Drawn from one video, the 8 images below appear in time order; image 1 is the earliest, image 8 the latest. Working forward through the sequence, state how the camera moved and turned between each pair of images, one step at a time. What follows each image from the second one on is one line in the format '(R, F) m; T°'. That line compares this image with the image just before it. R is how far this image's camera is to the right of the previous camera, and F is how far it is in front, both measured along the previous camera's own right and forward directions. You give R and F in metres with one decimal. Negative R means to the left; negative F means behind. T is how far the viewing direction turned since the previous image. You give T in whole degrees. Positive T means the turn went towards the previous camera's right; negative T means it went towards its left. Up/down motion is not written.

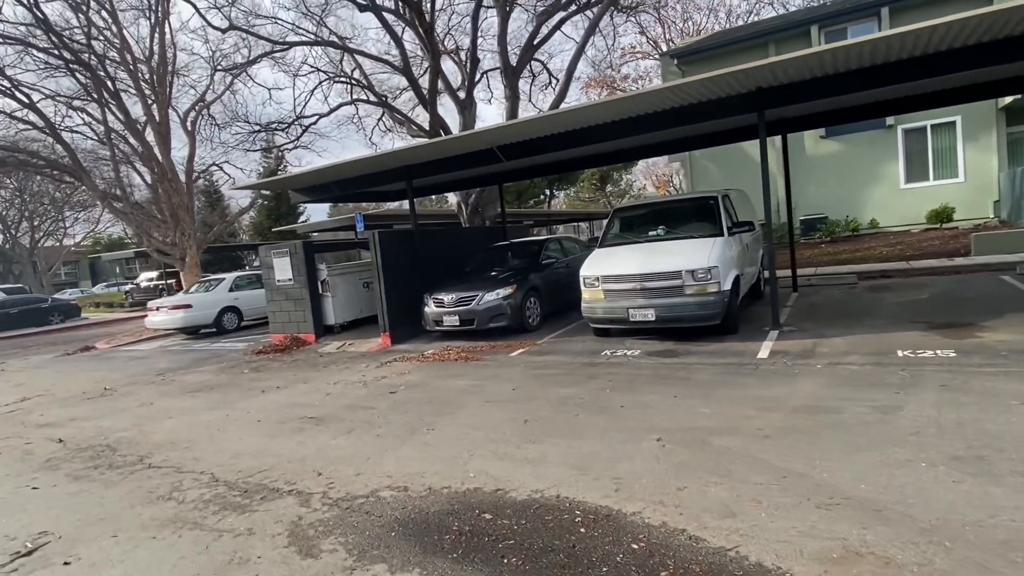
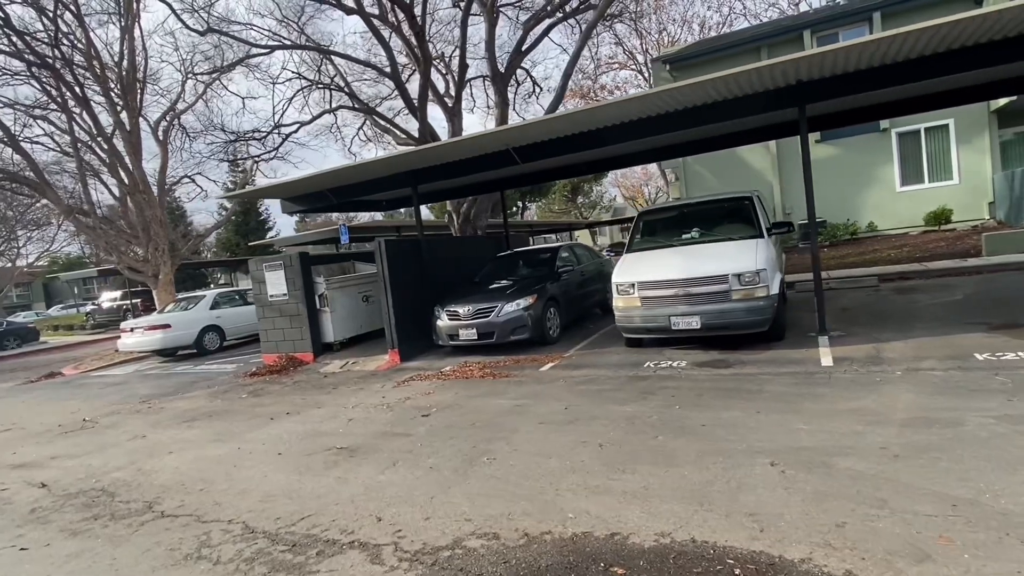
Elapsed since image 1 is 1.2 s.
(-0.9, +0.7) m; +3°
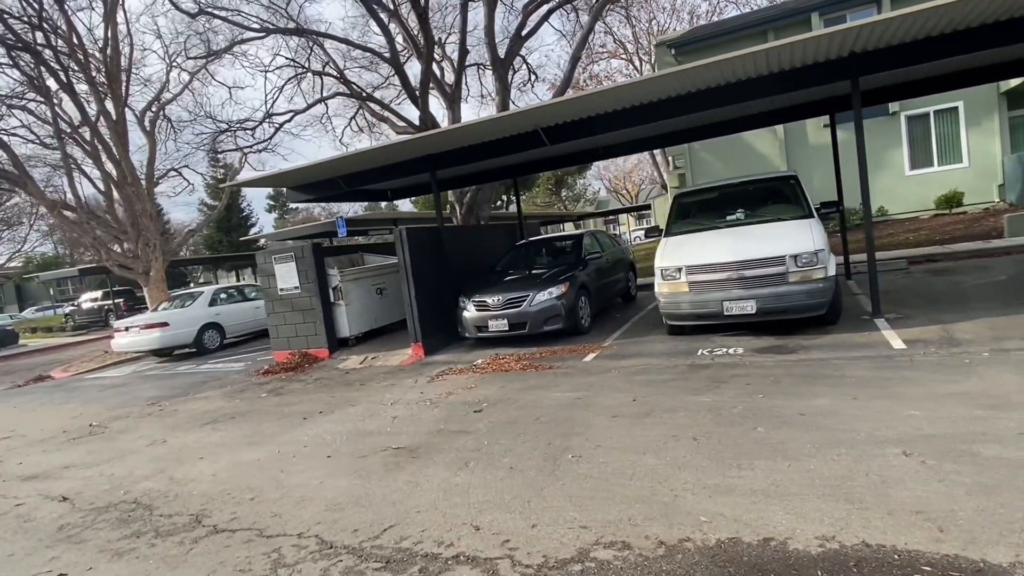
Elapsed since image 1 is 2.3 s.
(-0.8, +0.5) m; +2°
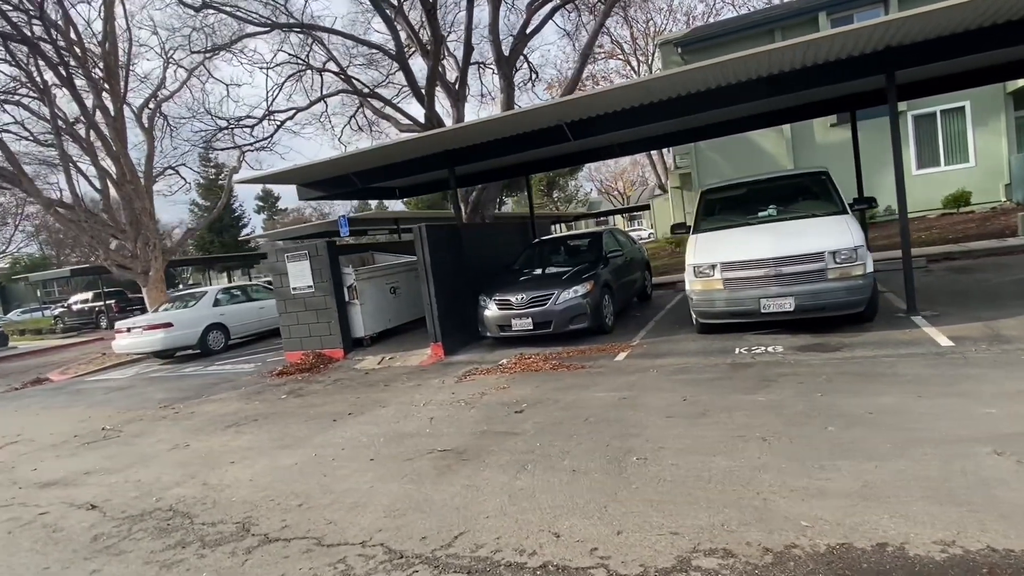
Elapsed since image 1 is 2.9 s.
(-0.5, +0.2) m; +1°
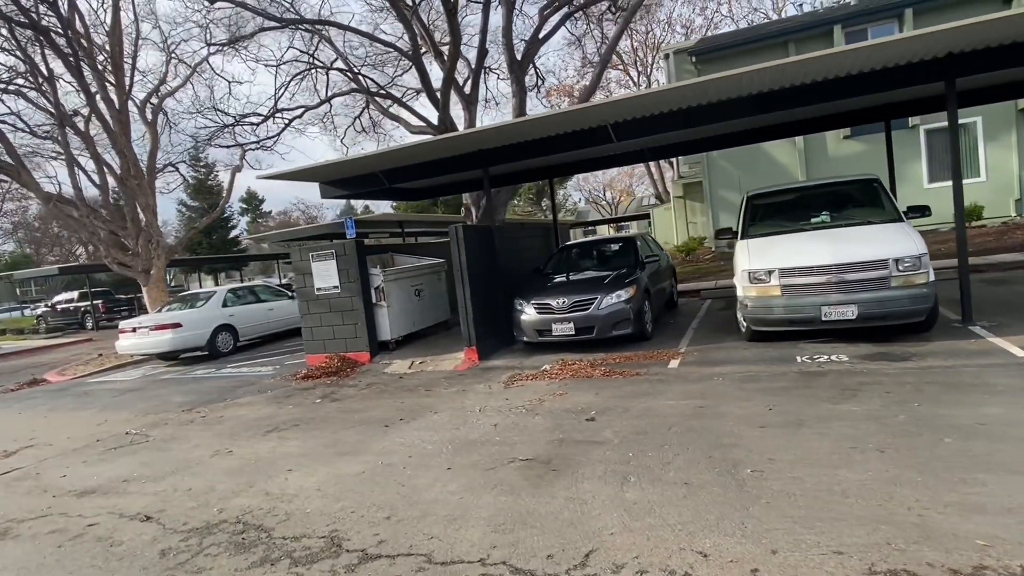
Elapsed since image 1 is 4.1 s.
(-0.9, +0.3) m; +2°
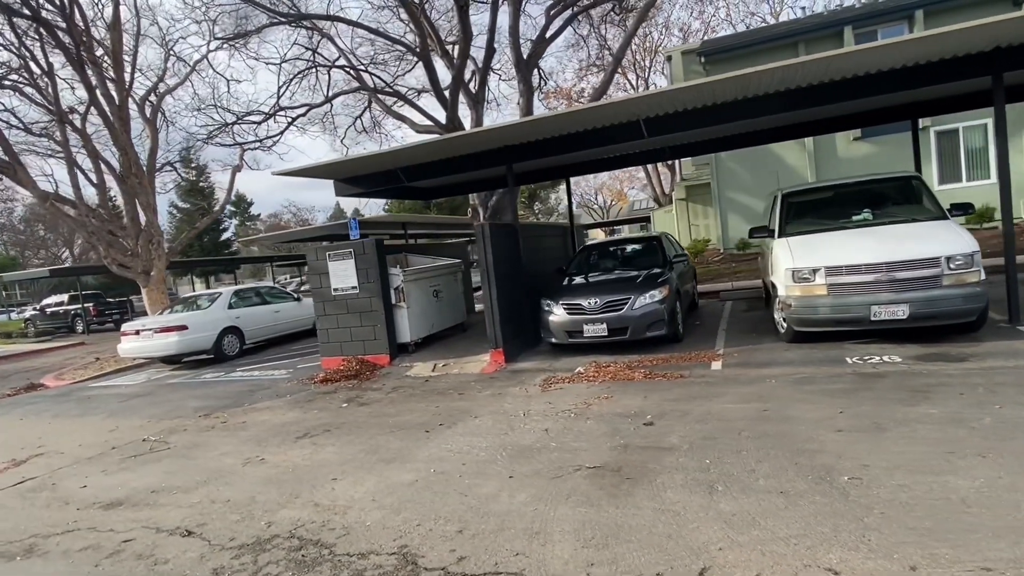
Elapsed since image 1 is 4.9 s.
(-0.6, +0.3) m; +1°
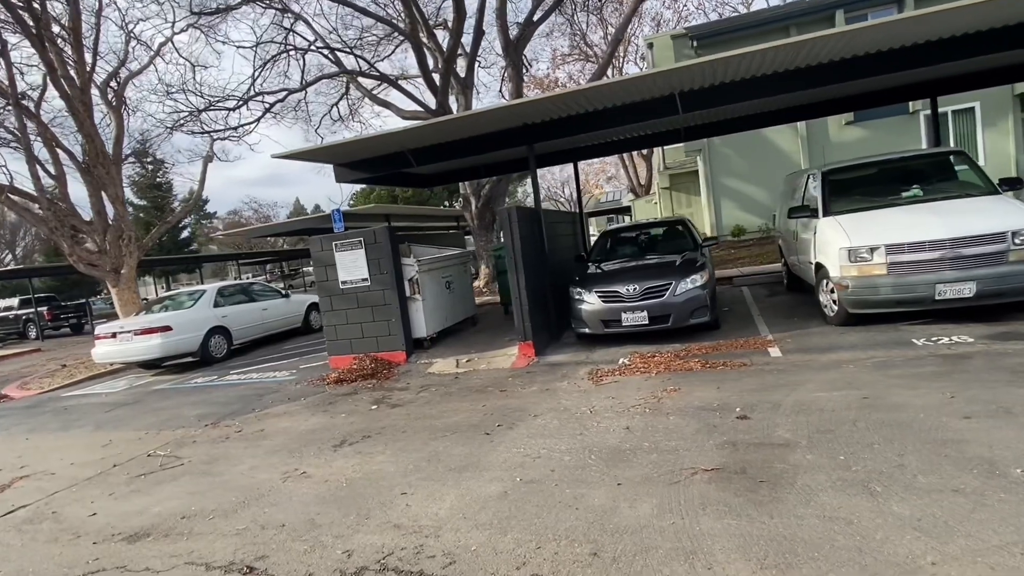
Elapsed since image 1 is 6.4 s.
(-0.9, +0.6) m; +4°
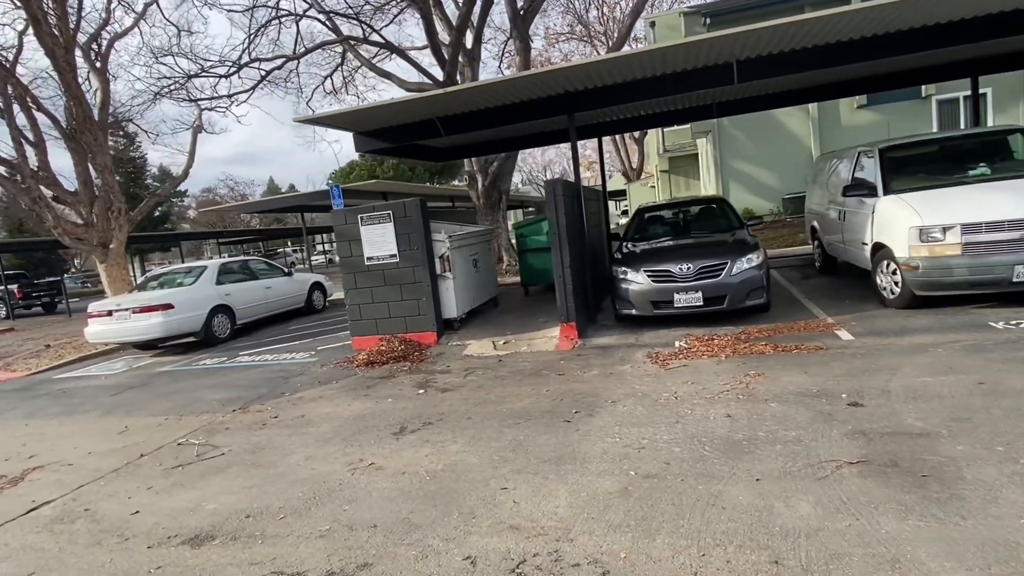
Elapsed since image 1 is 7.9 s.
(-0.9, +0.5) m; +2°
